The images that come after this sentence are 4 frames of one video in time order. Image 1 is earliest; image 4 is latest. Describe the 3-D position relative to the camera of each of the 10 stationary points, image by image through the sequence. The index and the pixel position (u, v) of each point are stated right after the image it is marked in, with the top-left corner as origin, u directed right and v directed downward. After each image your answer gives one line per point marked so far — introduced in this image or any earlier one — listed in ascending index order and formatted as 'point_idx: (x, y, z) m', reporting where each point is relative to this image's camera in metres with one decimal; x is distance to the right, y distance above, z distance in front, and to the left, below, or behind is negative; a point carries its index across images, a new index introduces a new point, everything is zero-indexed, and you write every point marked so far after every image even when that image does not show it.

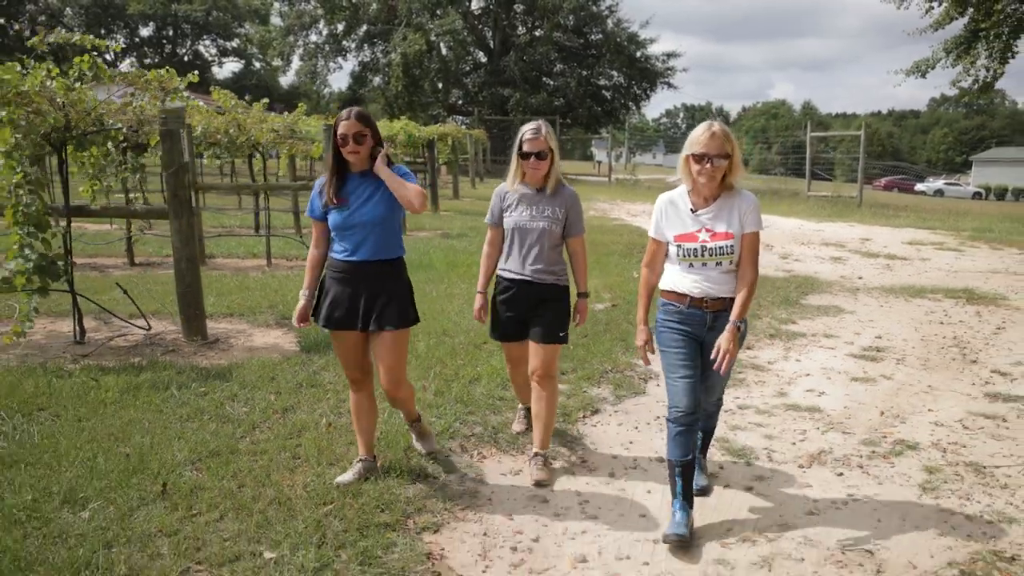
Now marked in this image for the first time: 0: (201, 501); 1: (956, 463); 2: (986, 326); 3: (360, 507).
0: (-1.1, -0.8, +3.4) m
1: (+1.8, -0.7, +3.7) m
2: (+3.3, -0.3, +6.4) m
3: (-0.6, -0.8, +3.4) m
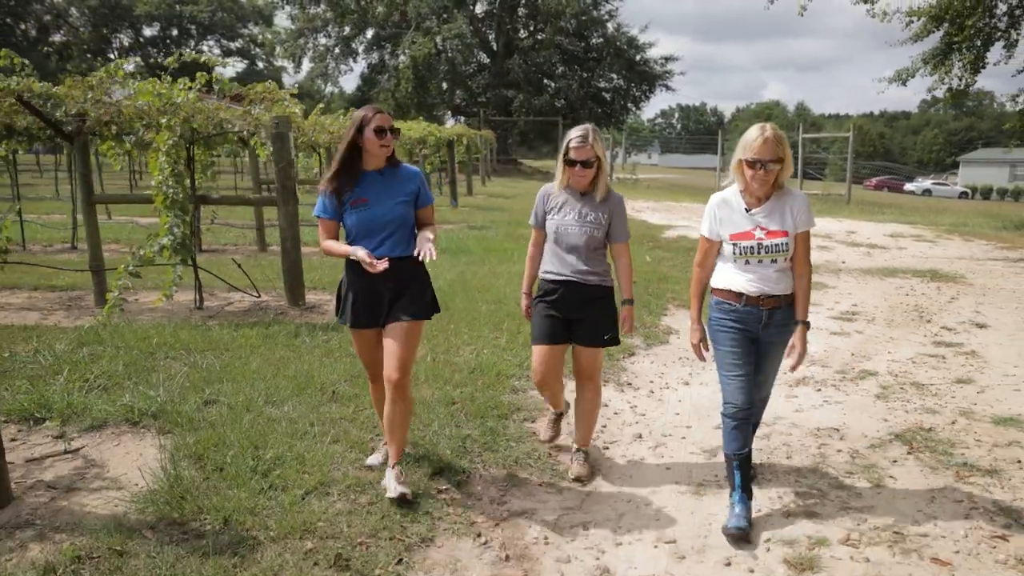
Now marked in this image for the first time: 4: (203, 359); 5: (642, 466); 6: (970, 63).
0: (-0.8, -0.6, +4.8) m
1: (+2.2, -0.5, +5.1) m
2: (+3.7, -0.1, +7.7) m
3: (-0.2, -0.6, +4.7) m
4: (-1.9, -0.4, +5.6) m
5: (+0.6, -0.8, +4.2) m
6: (+6.9, +3.4, +13.7) m
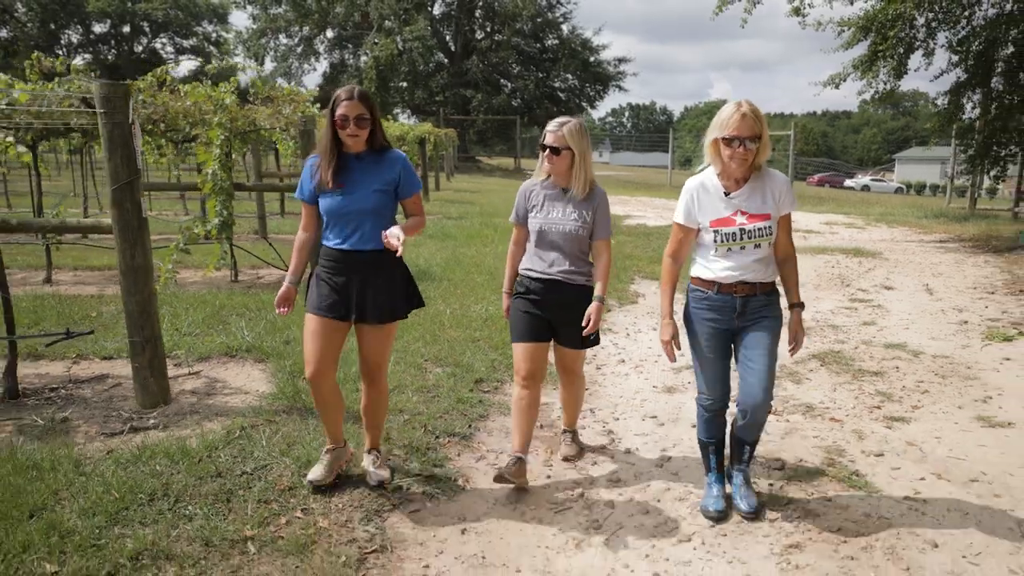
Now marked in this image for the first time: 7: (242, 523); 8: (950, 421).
0: (-0.7, -0.3, +6.1) m
1: (+2.2, -0.3, +6.6) m
2: (+3.6, +0.2, +9.3) m
3: (-0.1, -0.4, +6.1) m
4: (-1.9, -0.2, +6.8) m
5: (+0.7, -0.5, +5.6) m
6: (+6.4, +3.7, +15.4) m
7: (-1.0, -0.8, +3.3) m
8: (+2.2, -0.7, +4.6) m
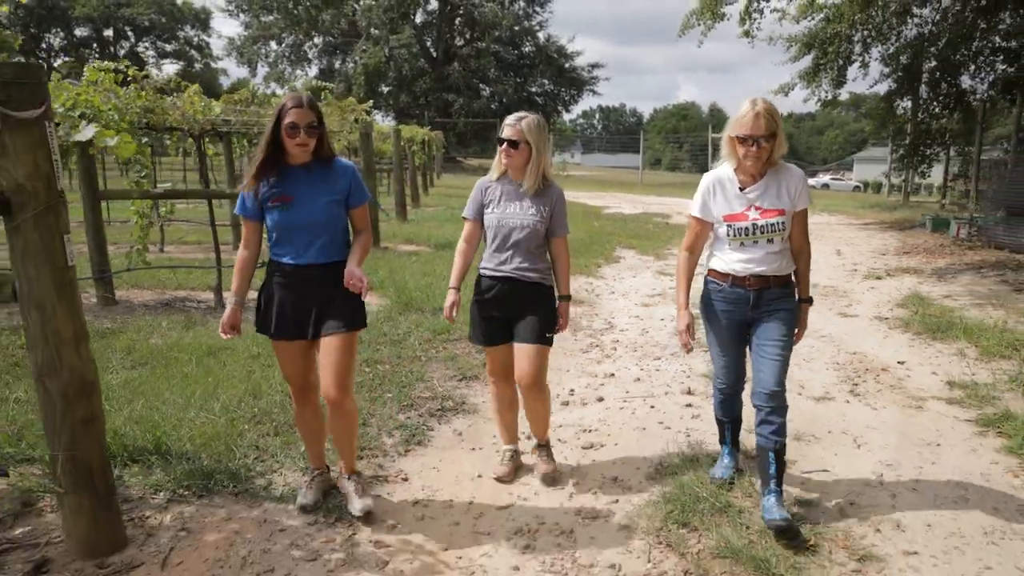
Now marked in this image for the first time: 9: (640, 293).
0: (-0.5, +0.1, +8.7) m
1: (+2.4, +0.2, +9.3) m
2: (+3.7, +0.7, +12.1) m
3: (+0.1, +0.1, +8.7) m
4: (-1.6, +0.2, +9.4) m
5: (+1.0, -0.1, +8.3) m
6: (+6.3, +4.1, +18.3) m
7: (-0.6, -0.4, +5.9) m
8: (+2.5, -0.2, +7.3) m
9: (+1.2, 0.0, +8.6) m
